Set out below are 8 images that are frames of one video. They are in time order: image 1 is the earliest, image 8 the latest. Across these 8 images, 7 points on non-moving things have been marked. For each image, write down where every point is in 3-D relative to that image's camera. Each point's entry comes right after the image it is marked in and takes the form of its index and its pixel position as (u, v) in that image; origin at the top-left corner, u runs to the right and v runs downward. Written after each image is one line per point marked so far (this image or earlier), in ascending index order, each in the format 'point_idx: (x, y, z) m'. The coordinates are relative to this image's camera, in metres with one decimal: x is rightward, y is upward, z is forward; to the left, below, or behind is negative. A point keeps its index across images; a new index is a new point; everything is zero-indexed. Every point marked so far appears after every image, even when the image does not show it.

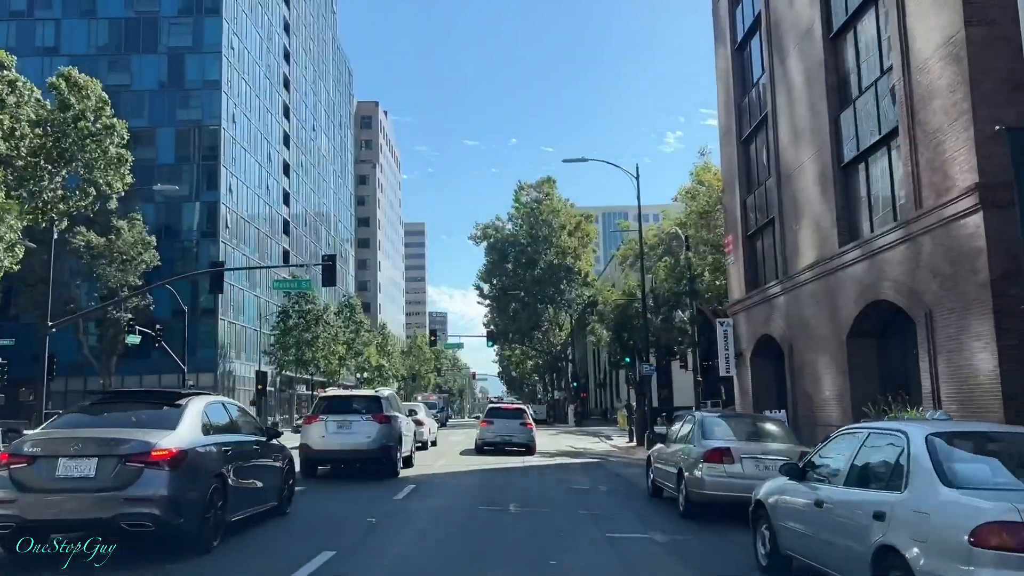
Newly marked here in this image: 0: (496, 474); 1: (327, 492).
0: (-0.3, -4.0, +18.2) m
1: (-3.2, -3.6, +14.8) m
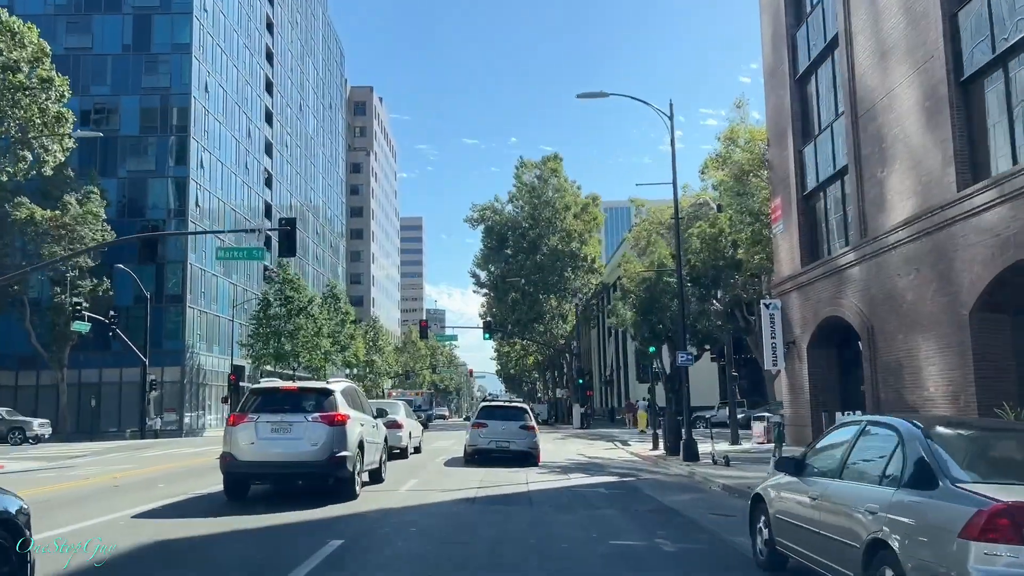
0: (-0.3, -3.1, +12.5) m
1: (-3.2, -2.7, +9.0) m
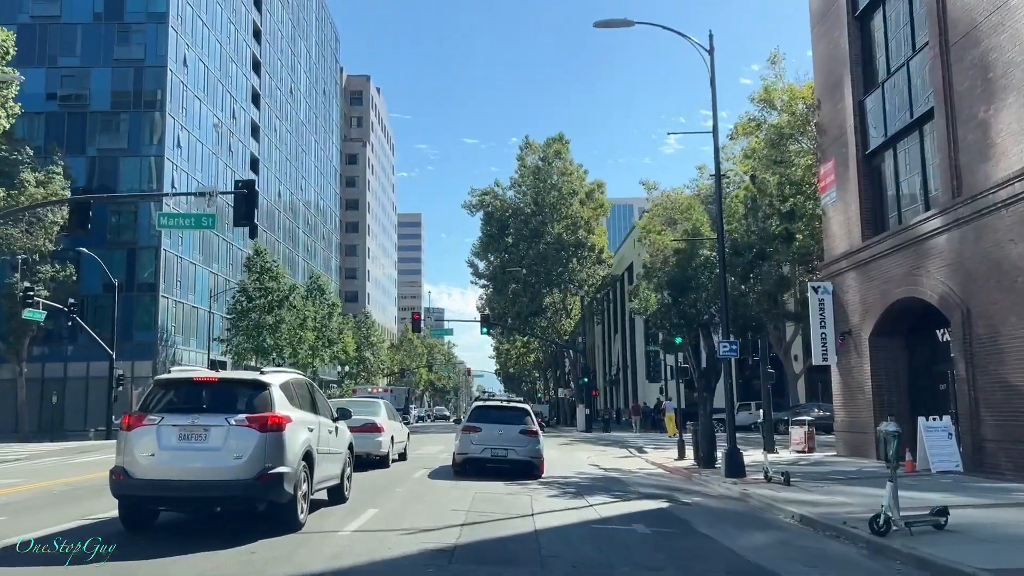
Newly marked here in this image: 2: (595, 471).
0: (-0.4, -2.6, +8.3) m
1: (-3.2, -2.1, +4.9) m
2: (+1.9, -4.1, +19.0) m
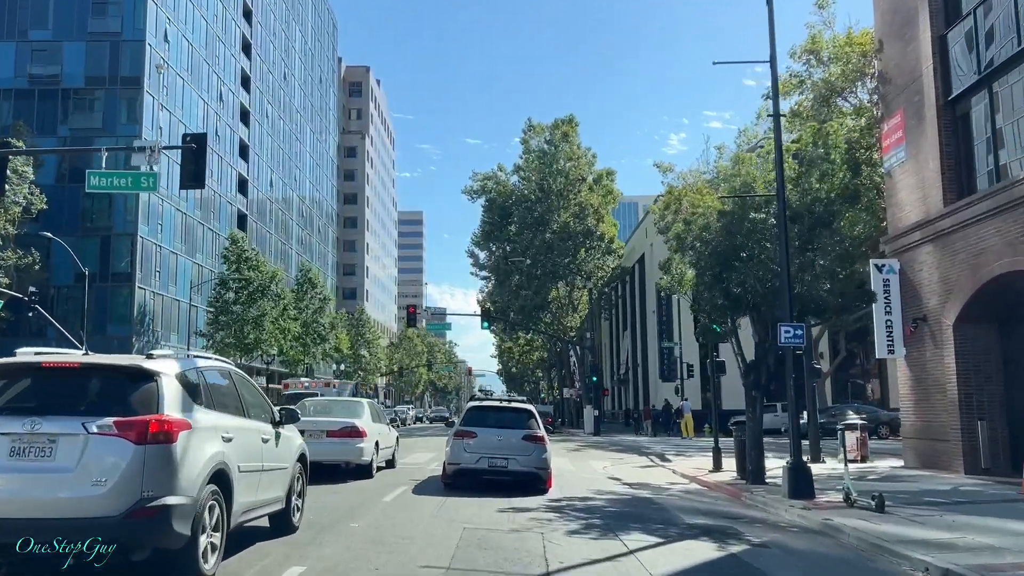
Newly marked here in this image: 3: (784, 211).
0: (-0.3, -2.0, +4.7) m
1: (-3.2, -1.6, +1.2) m
2: (+1.9, -3.6, +15.4) m
3: (+4.5, +1.3, +14.3) m
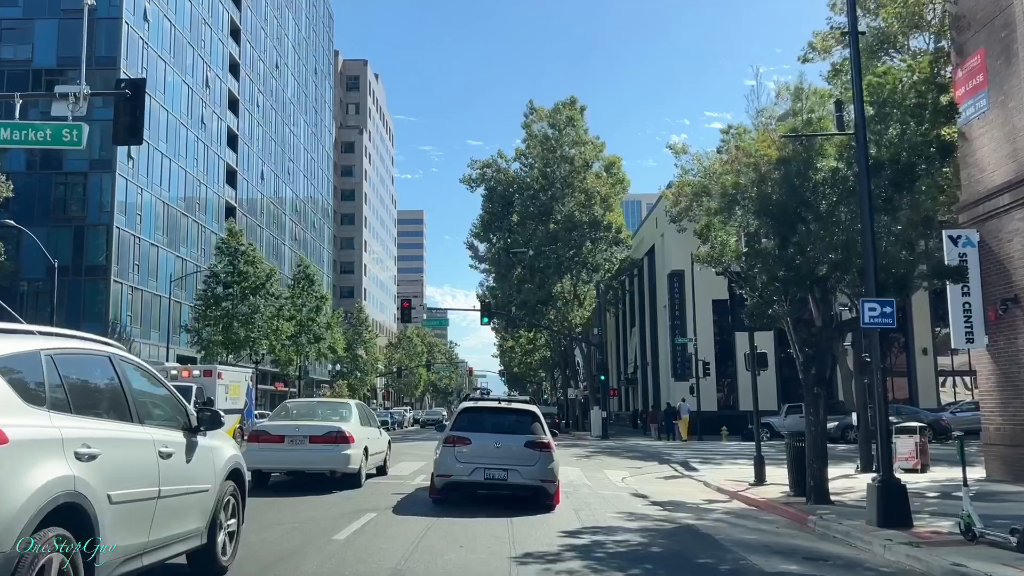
0: (-0.3, -1.6, +1.6) m
1: (-3.2, -1.2, -1.8) m
2: (+2.0, -3.2, +12.3) m
3: (+4.6, +1.7, +11.2) m
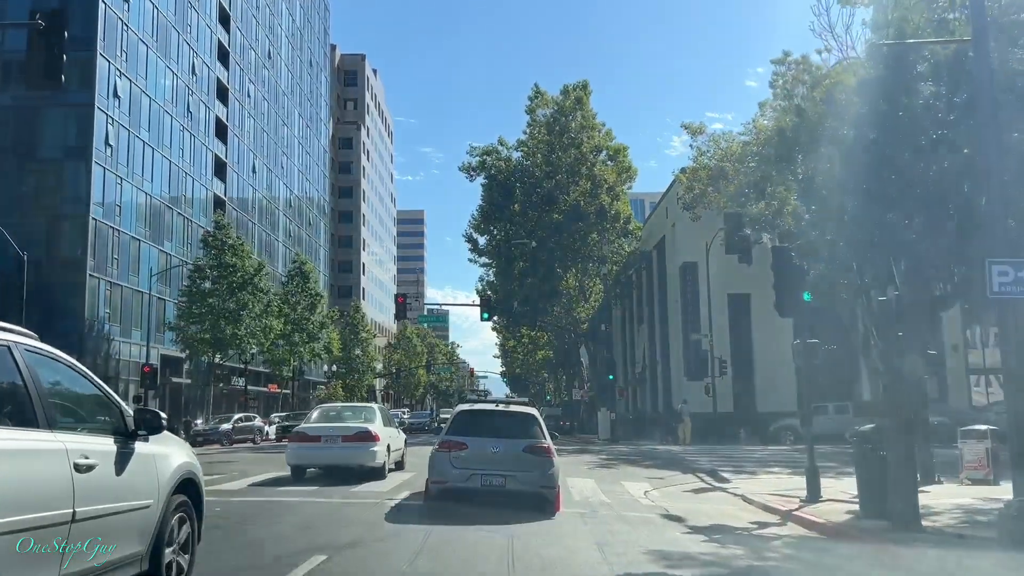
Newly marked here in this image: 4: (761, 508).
0: (-0.3, -1.2, -1.1) m
1: (-3.2, -0.8, -4.5) m
2: (+2.0, -2.8, +9.6) m
3: (+4.6, +2.1, +8.5) m
4: (+3.8, -3.4, +12.8) m
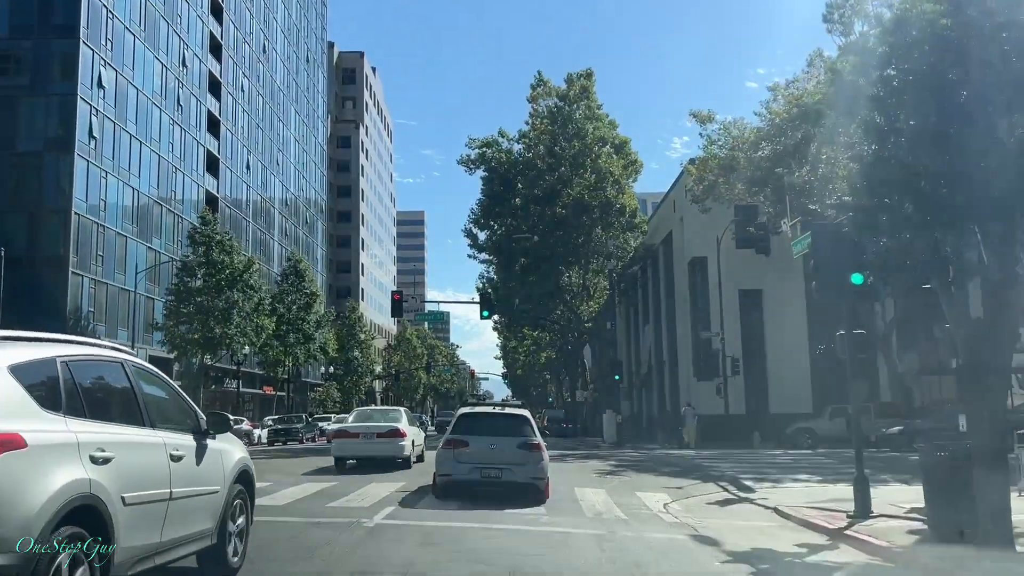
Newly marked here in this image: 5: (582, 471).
0: (-0.3, -1.0, -2.9) m
1: (-3.2, -0.5, -6.3) m
2: (+2.0, -2.6, +7.8) m
3: (+4.6, +2.3, +6.8) m
4: (+3.8, -3.1, +11.0) m
5: (+1.5, -3.9, +18.6) m
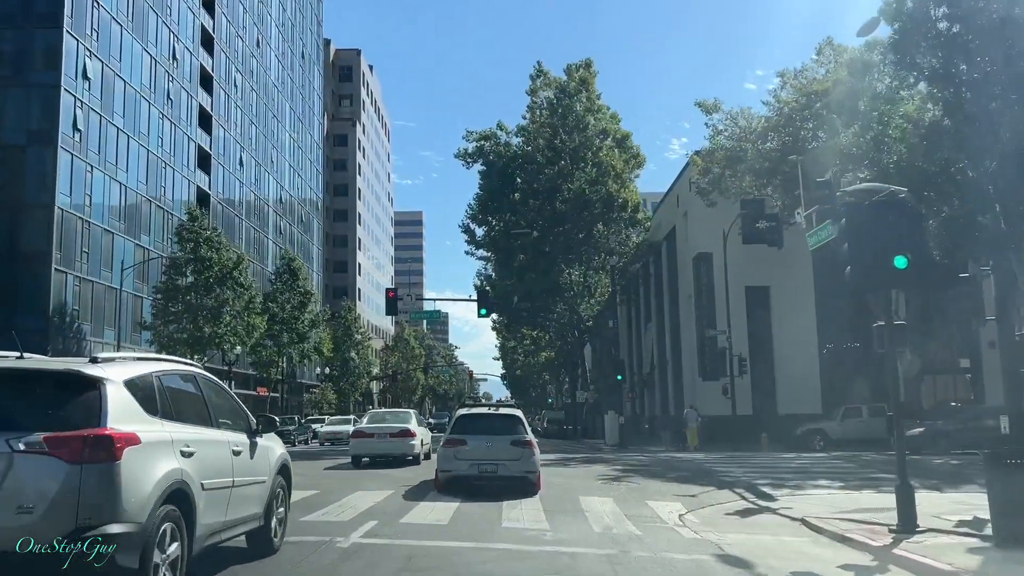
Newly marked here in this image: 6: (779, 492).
0: (-0.3, -0.8, -4.2) m
1: (-3.2, -0.3, -7.6) m
2: (+2.0, -2.4, +6.5) m
3: (+4.6, +2.5, +5.5) m
4: (+3.8, -2.9, +9.7) m
5: (+1.4, -3.8, +17.3) m
6: (+4.7, -3.6, +14.9) m
